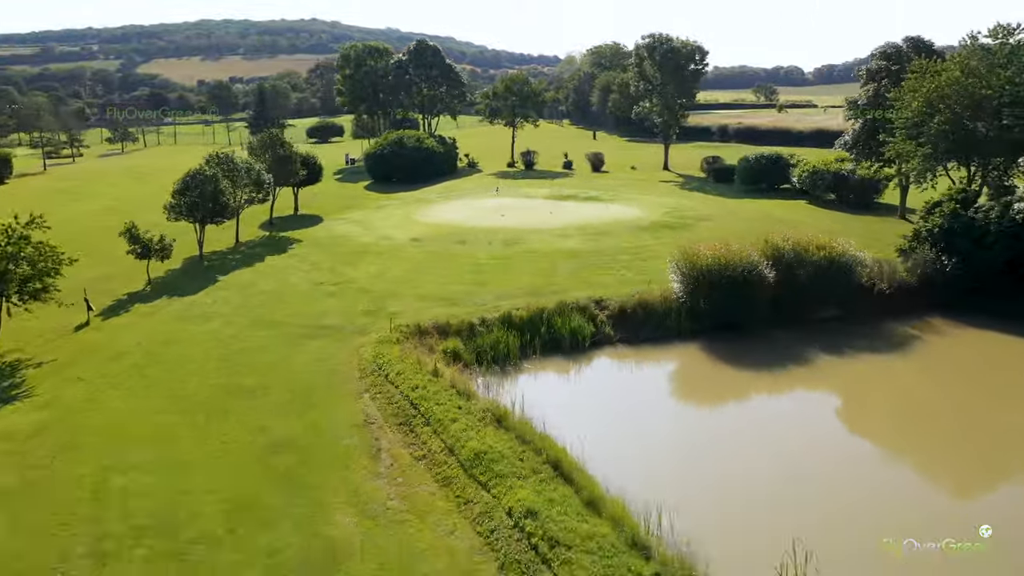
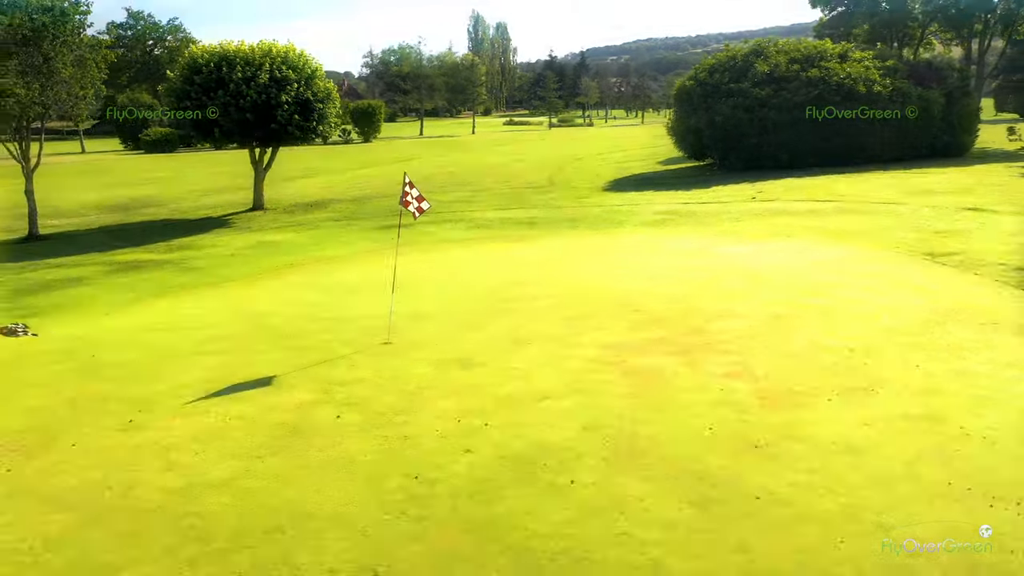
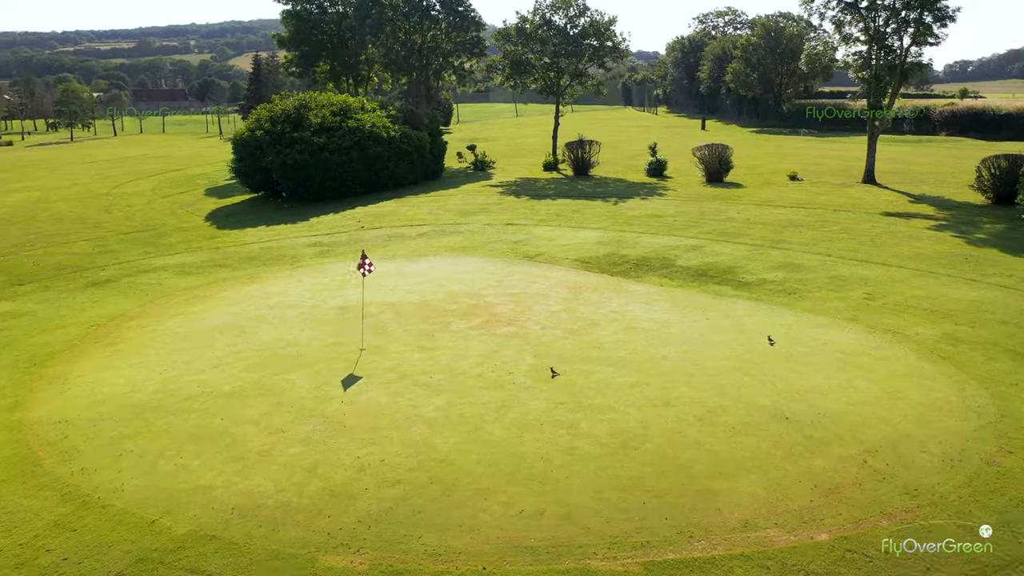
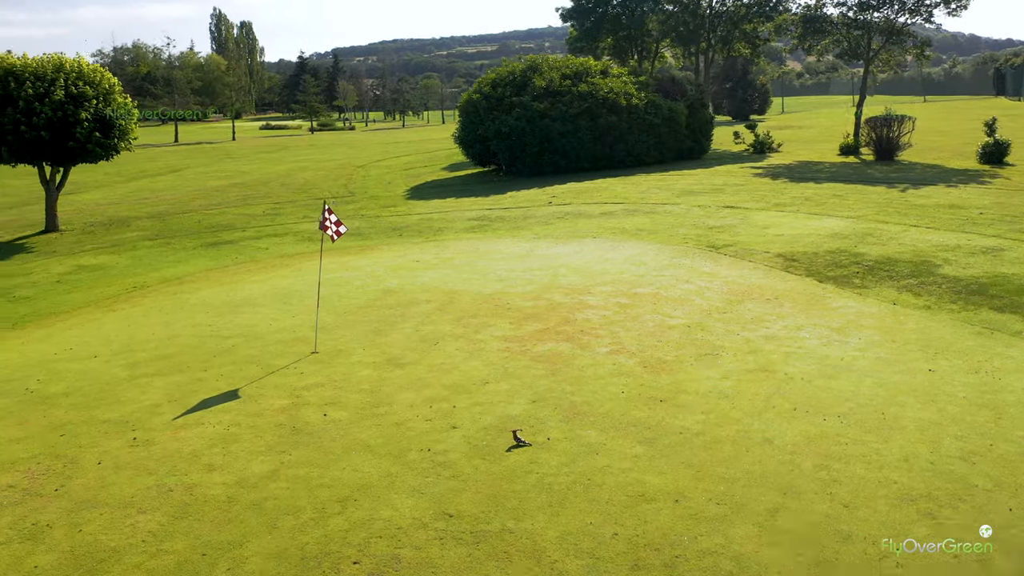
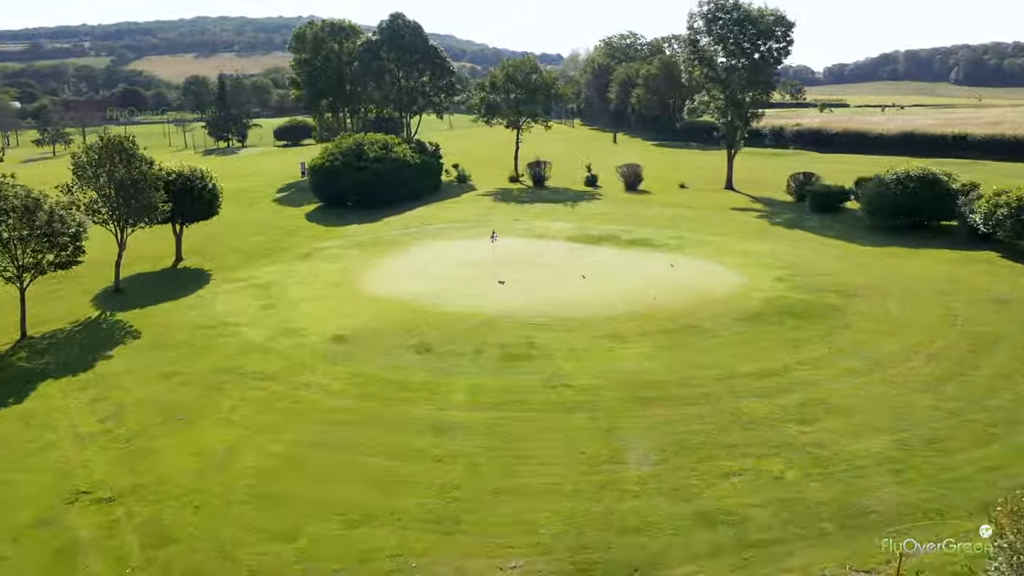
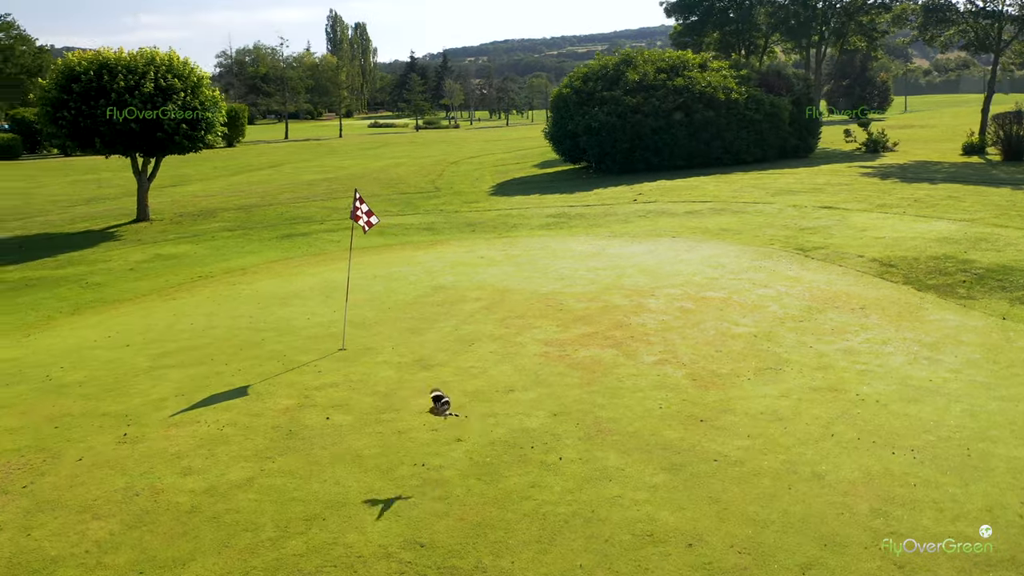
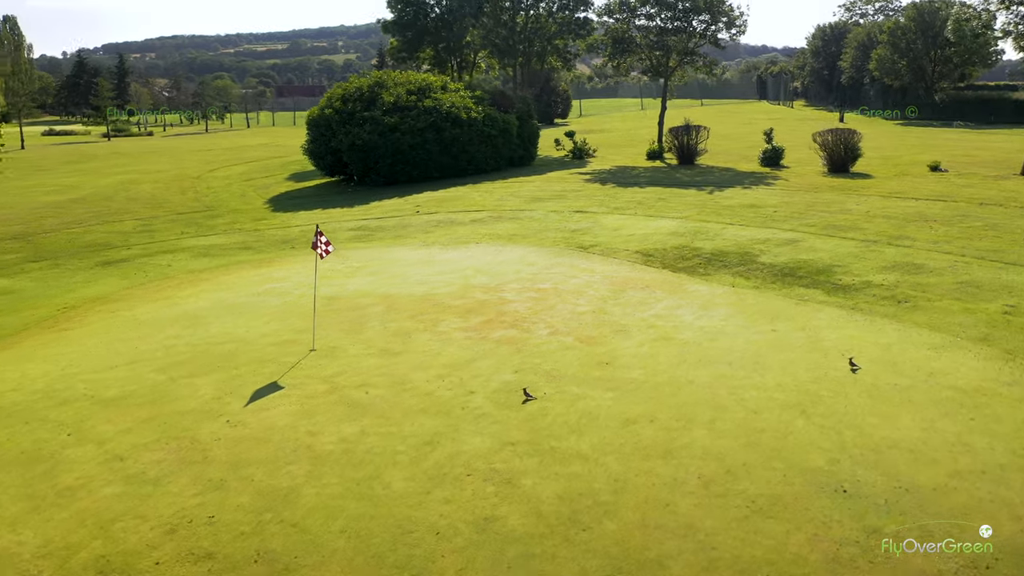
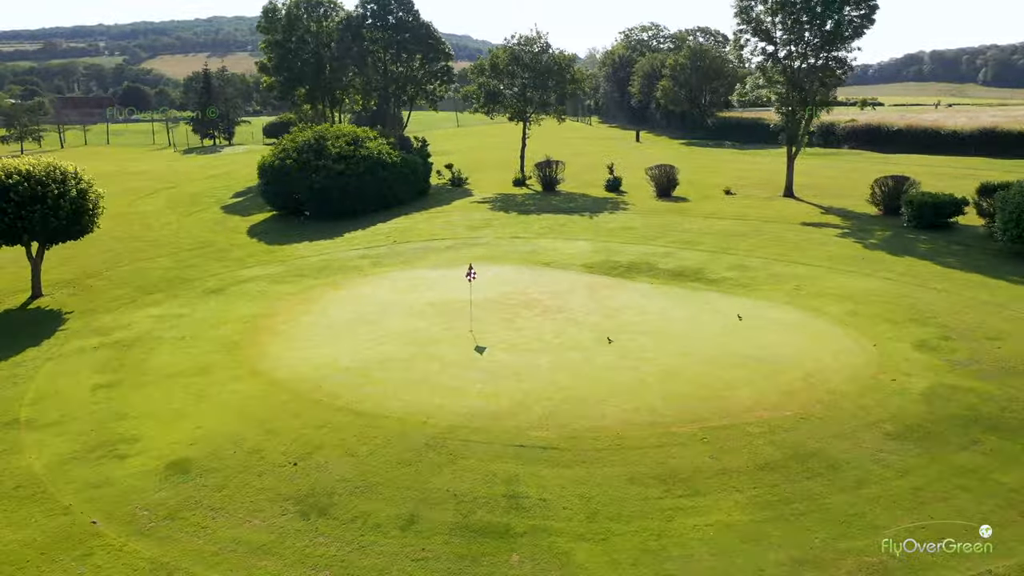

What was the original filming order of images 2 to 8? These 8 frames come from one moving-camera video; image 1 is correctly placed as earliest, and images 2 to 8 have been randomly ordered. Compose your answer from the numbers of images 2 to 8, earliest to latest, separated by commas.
5, 8, 3, 7, 4, 6, 2
